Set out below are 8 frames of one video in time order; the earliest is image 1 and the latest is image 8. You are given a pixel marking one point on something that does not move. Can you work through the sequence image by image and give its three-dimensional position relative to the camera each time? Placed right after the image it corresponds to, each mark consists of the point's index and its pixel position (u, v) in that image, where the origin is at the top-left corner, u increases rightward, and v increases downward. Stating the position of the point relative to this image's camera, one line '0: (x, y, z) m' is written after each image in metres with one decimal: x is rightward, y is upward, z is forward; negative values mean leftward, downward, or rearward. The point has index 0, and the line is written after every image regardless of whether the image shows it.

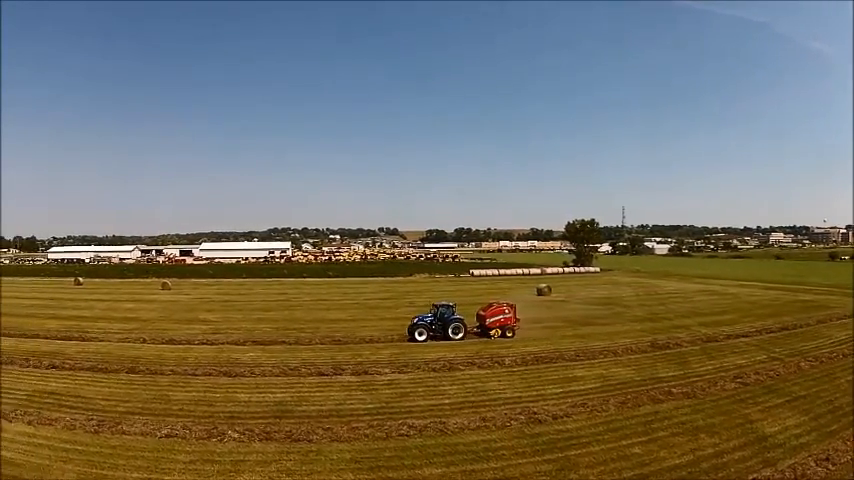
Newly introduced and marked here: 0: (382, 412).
0: (-1.0, -5.4, +19.6) m
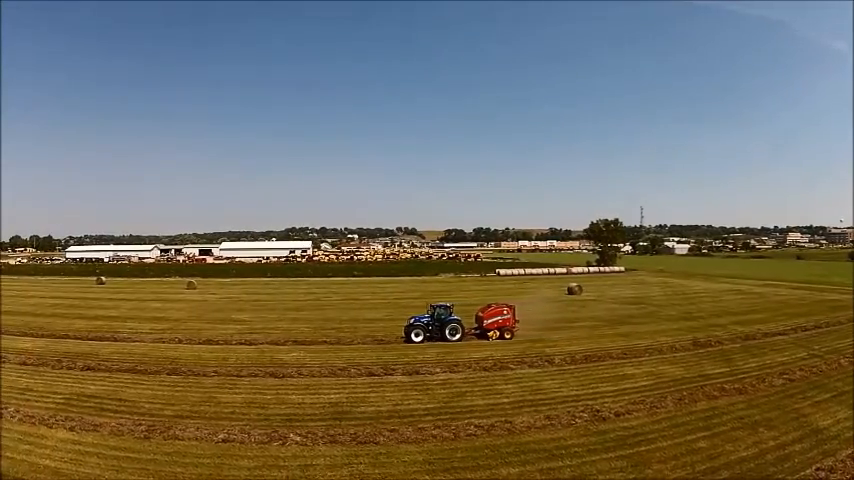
0: (+0.8, -5.2, +18.7) m
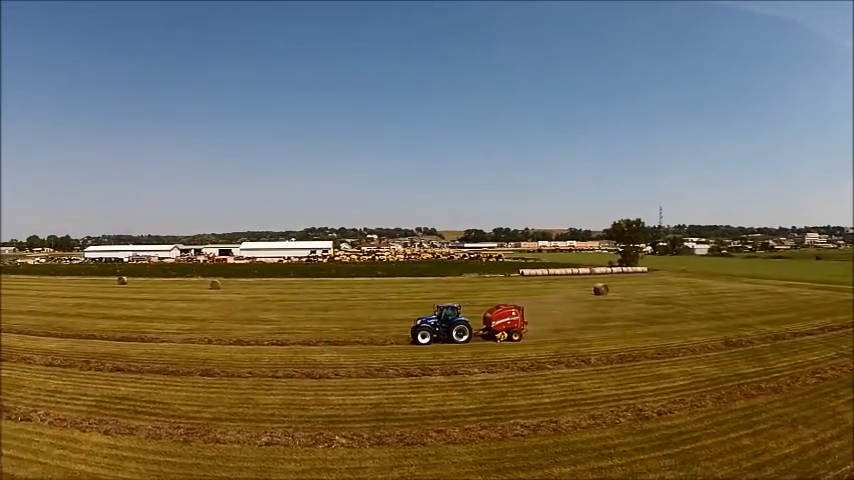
0: (+2.0, -5.0, +17.9) m
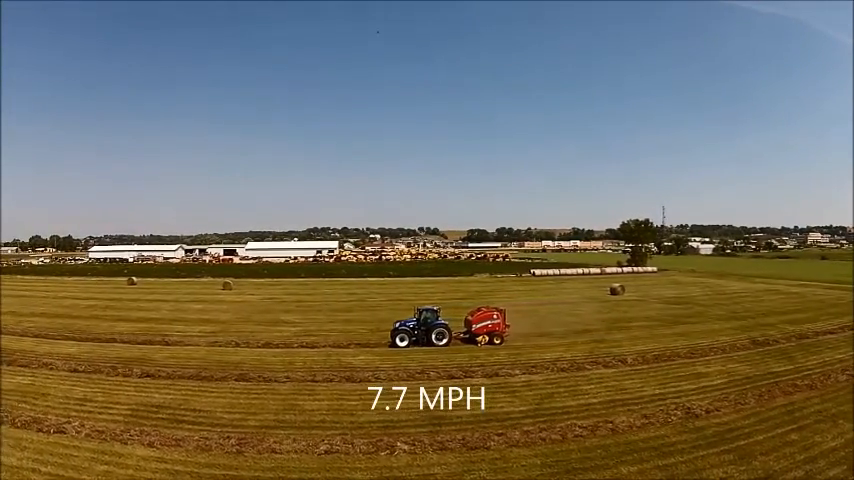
0: (+3.4, -4.9, +17.2) m
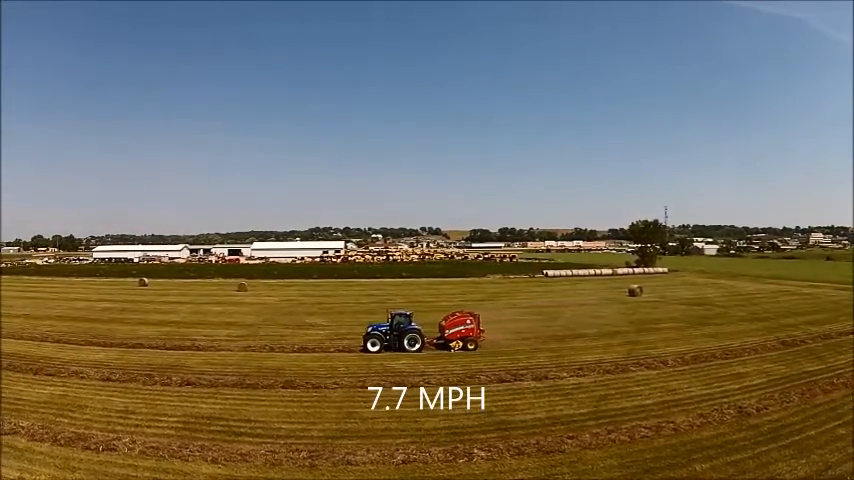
0: (+4.8, -4.8, +16.5) m
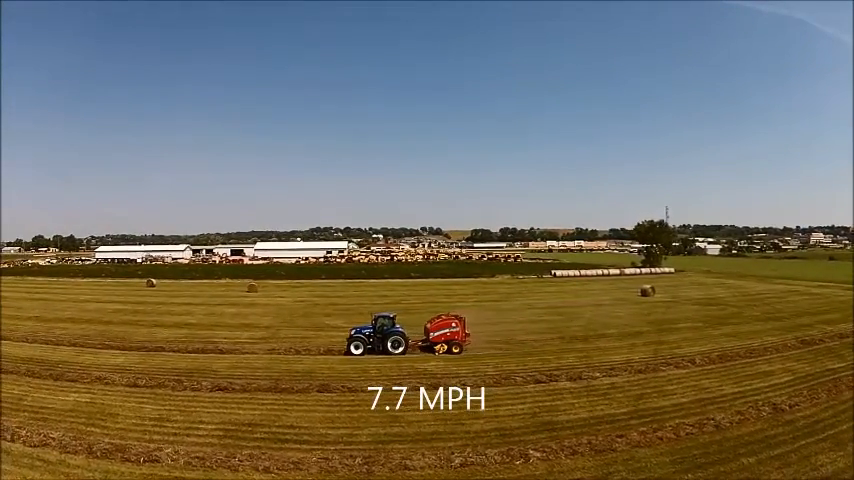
0: (+5.8, -4.7, +15.9) m
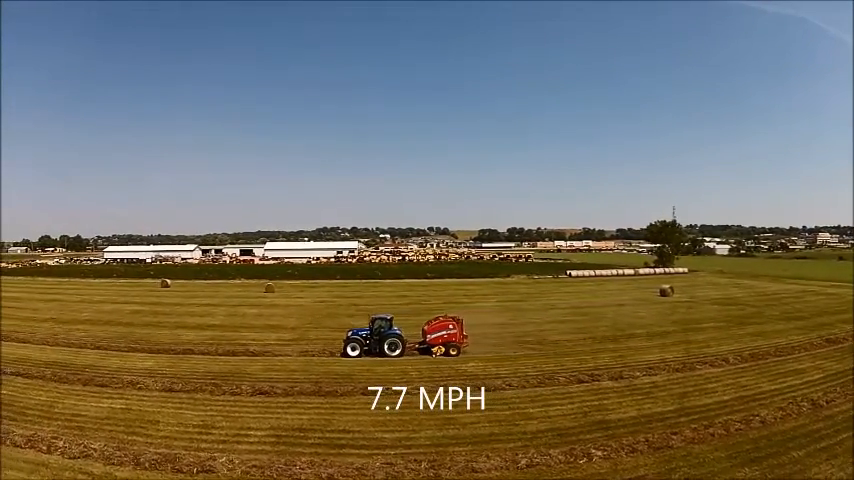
0: (+7.0, -4.5, +15.2) m
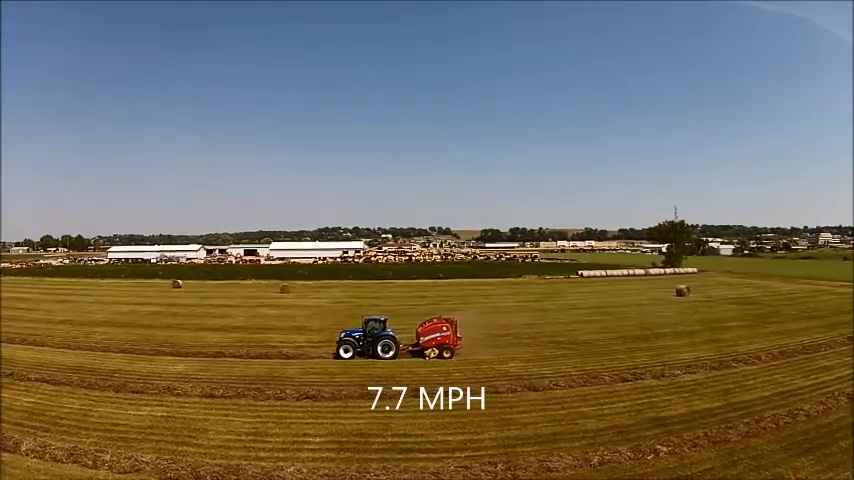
0: (+8.1, -4.4, +14.5) m
